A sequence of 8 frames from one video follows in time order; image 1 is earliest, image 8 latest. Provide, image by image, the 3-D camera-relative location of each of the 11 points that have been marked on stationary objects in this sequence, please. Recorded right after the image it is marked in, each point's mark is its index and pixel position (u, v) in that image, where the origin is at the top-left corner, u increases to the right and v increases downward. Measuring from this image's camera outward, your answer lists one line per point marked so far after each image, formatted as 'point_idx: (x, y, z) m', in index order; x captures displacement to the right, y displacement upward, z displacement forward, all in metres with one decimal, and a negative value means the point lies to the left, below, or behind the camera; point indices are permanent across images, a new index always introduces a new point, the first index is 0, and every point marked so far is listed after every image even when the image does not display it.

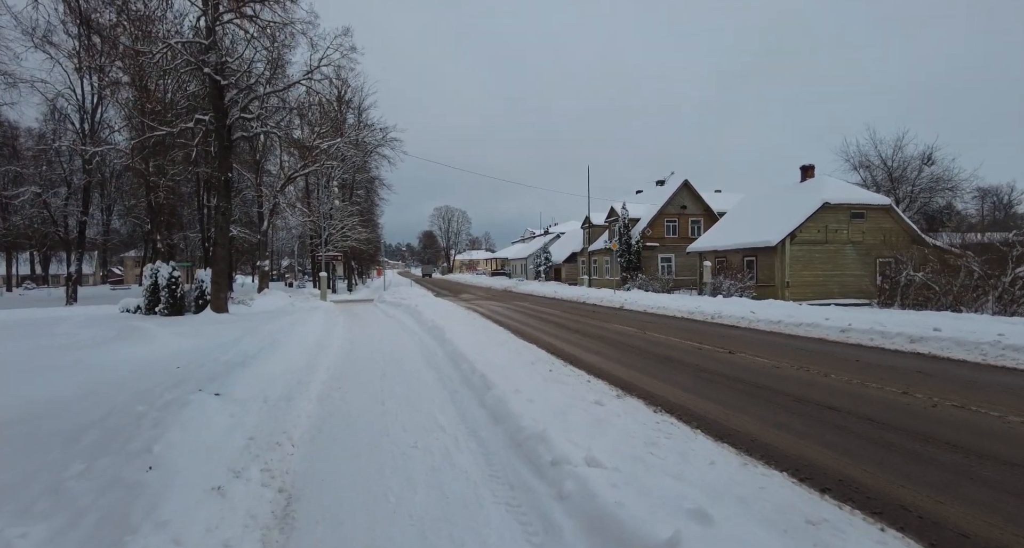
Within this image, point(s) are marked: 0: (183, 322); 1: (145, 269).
0: (-8.9, -1.4, +13.1) m
1: (-12.6, +0.2, +16.5) m
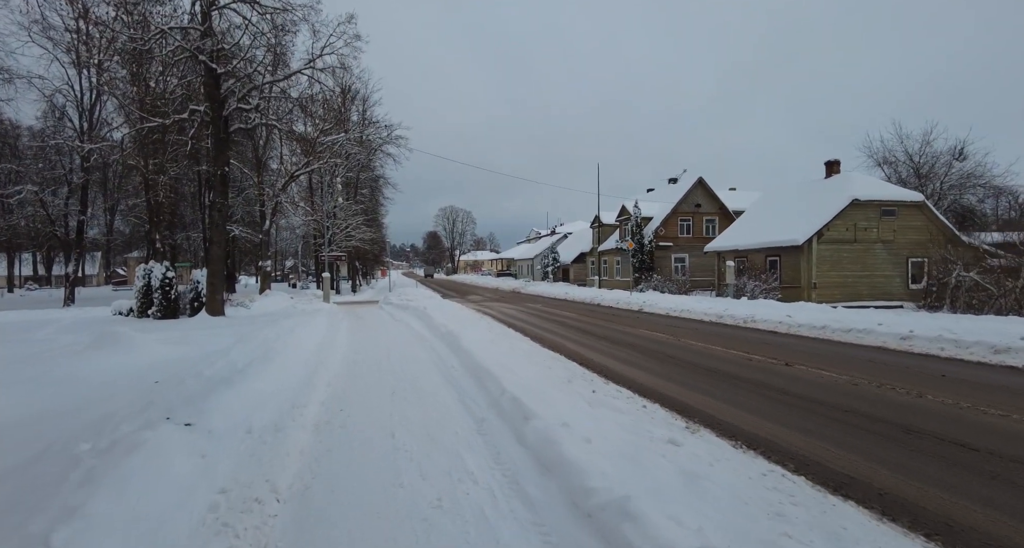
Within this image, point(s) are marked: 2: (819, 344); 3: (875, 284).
0: (-8.5, -1.4, +12.2) m
1: (-12.2, +0.1, +15.6) m
2: (+5.6, -1.3, +8.7) m
3: (+14.9, -0.4, +19.7) m
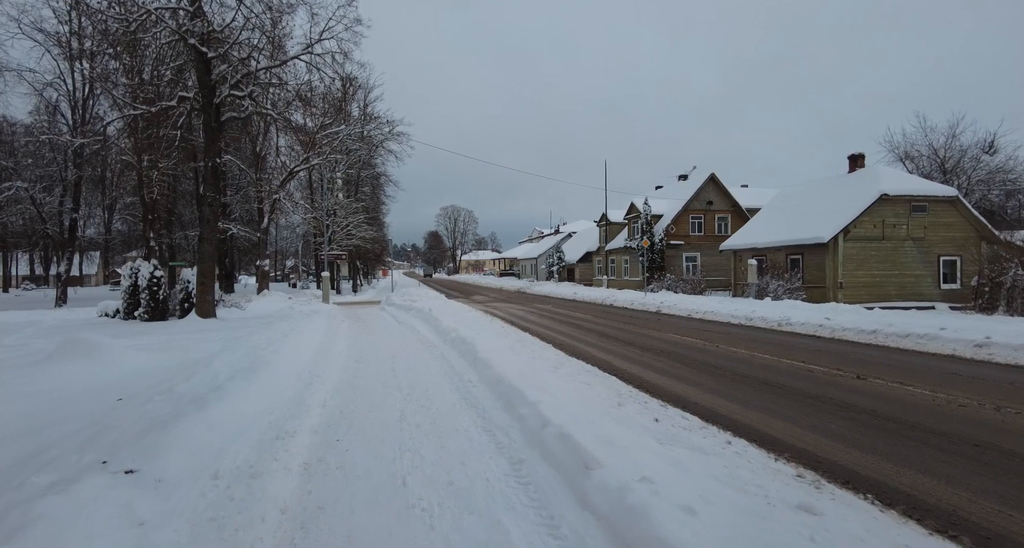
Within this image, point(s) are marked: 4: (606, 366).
0: (-8.1, -1.4, +11.2) m
1: (-11.8, +0.2, +14.6) m
2: (+5.9, -1.2, +7.7) m
3: (+15.2, -0.4, +18.6) m
4: (+1.5, -1.4, +7.3) m
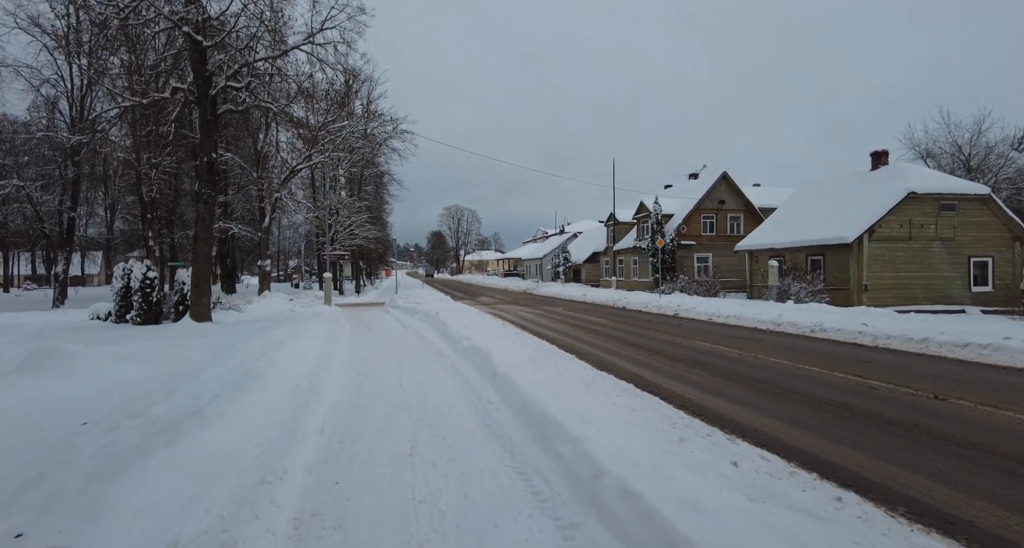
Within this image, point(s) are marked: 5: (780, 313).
0: (-7.8, -1.4, +10.5) m
1: (-11.5, +0.1, +13.9) m
2: (+6.2, -1.3, +6.9) m
3: (+15.6, -0.5, +17.8) m
4: (+1.7, -1.5, +6.5) m
5: (+7.5, -1.1, +13.4) m
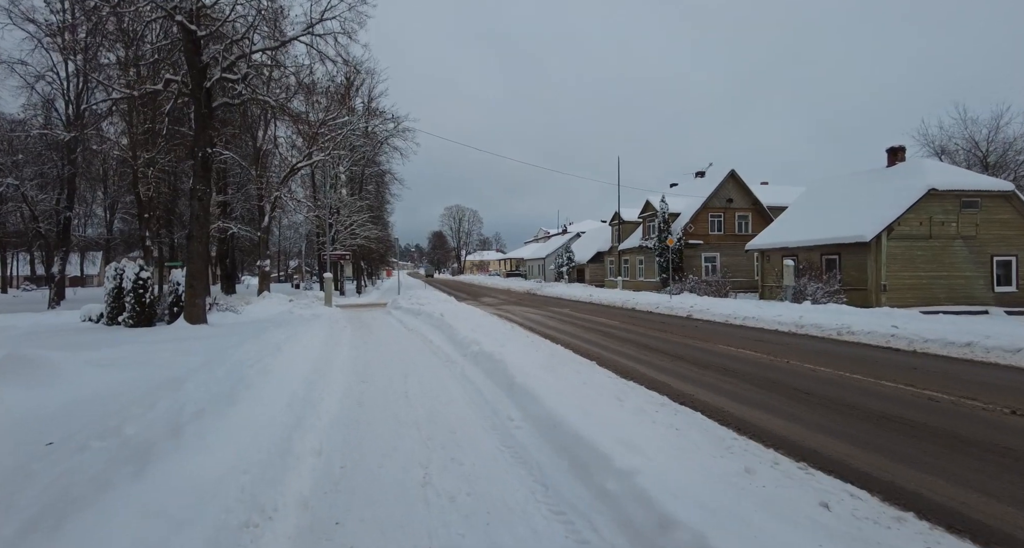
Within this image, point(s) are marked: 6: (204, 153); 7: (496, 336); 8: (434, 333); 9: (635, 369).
0: (-7.6, -1.4, +9.9) m
1: (-11.3, +0.1, +13.4) m
2: (+6.4, -1.3, +6.4) m
3: (+15.8, -0.4, +17.2) m
4: (+2.0, -1.5, +6.0) m
5: (+7.7, -1.1, +12.8) m
6: (-8.1, +3.2, +12.7) m
7: (-0.3, -1.1, +8.6) m
8: (-1.8, -1.3, +10.8) m
9: (+1.8, -1.4, +7.2) m
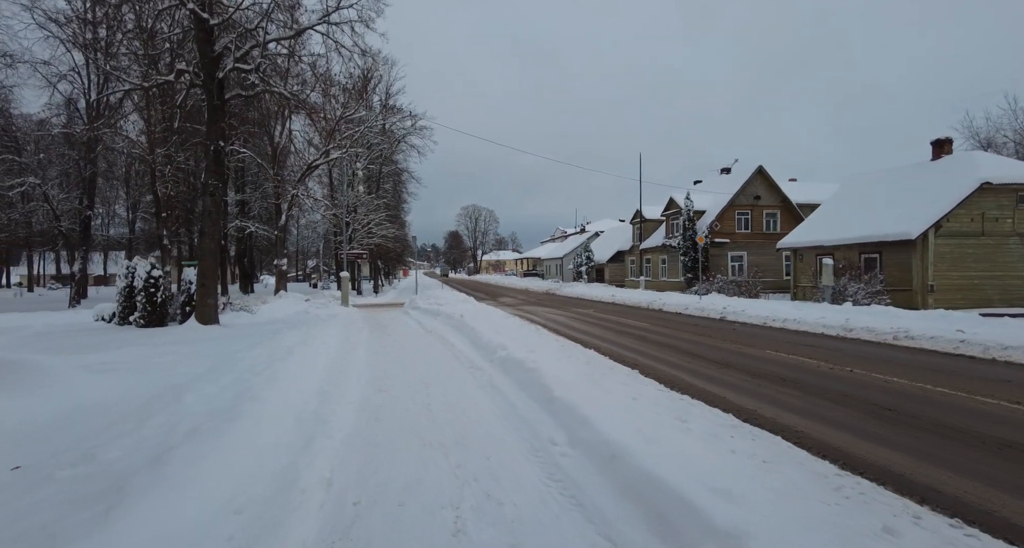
0: (-7.1, -1.4, +9.5) m
1: (-10.6, +0.2, +13.1) m
2: (+6.8, -1.3, +5.5) m
3: (+16.5, -0.4, +16.0) m
4: (+2.3, -1.4, +5.2) m
5: (+8.3, -1.1, +11.9) m
6: (-7.5, +3.2, +12.3) m
7: (+0.2, -1.1, +7.9) m
8: (-1.2, -1.3, +10.2) m
9: (+2.3, -1.4, +6.5) m
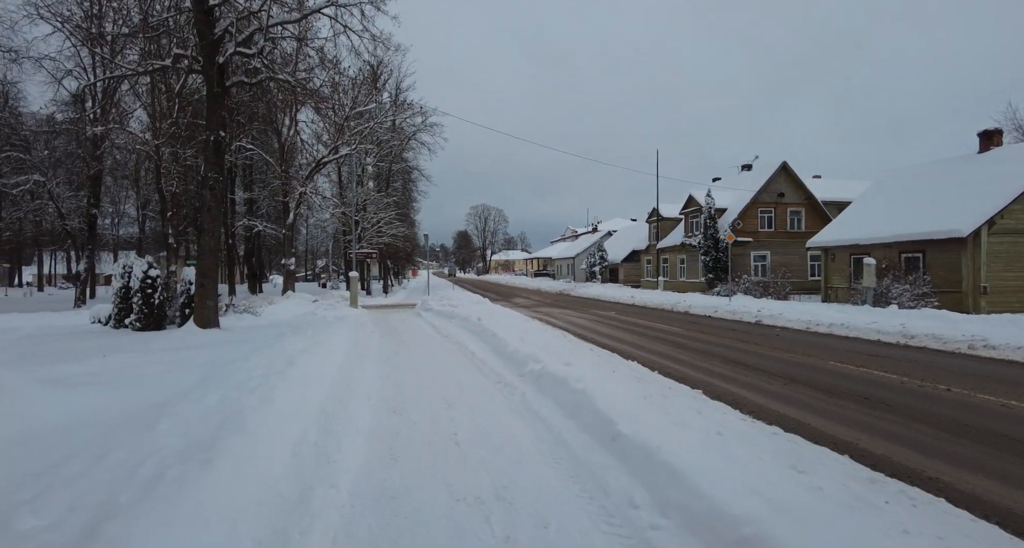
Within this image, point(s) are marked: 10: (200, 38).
0: (-6.6, -1.4, +8.7) m
1: (-10.1, +0.2, +12.3) m
2: (+7.2, -1.3, +4.4) m
3: (+17.1, -0.5, +14.8) m
4: (+2.7, -1.4, +4.2) m
5: (+8.8, -1.1, +10.8) m
6: (-7.0, +3.3, +11.5) m
7: (+0.6, -1.1, +7.0) m
8: (-0.7, -1.3, +9.3) m
9: (+2.7, -1.4, +5.5) m
10: (-7.2, +5.4, +11.1) m
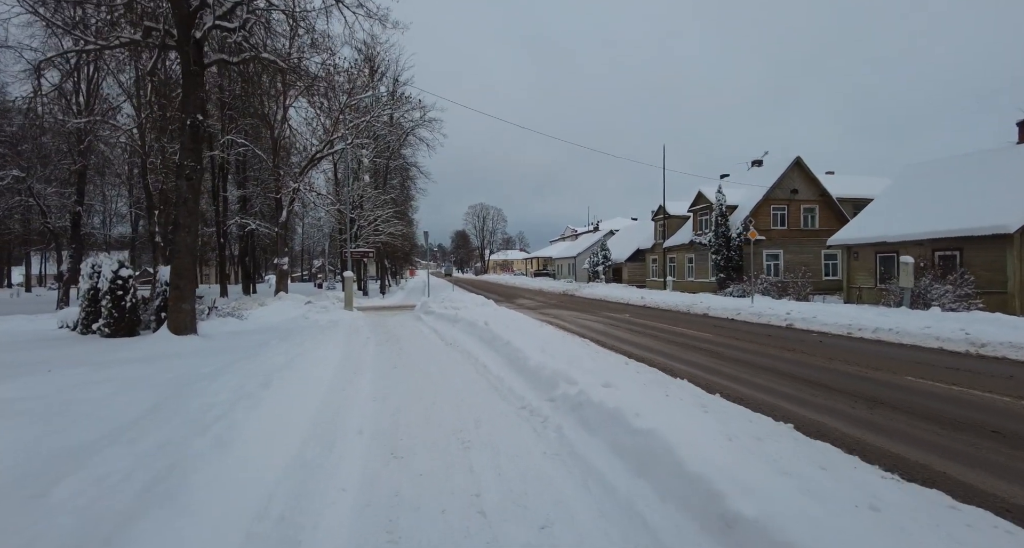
0: (-6.4, -1.4, +7.5) m
1: (-9.9, +0.2, +11.1) m
2: (+7.5, -1.3, +3.3) m
3: (+17.3, -0.4, +13.7) m
4: (+3.0, -1.4, +3.1) m
5: (+9.0, -1.1, +9.7) m
6: (-6.7, +3.2, +10.3) m
7: (+0.9, -1.1, +5.8) m
8: (-0.5, -1.3, +8.1) m
9: (+3.0, -1.4, +4.3) m
10: (-6.9, +5.4, +9.9) m
